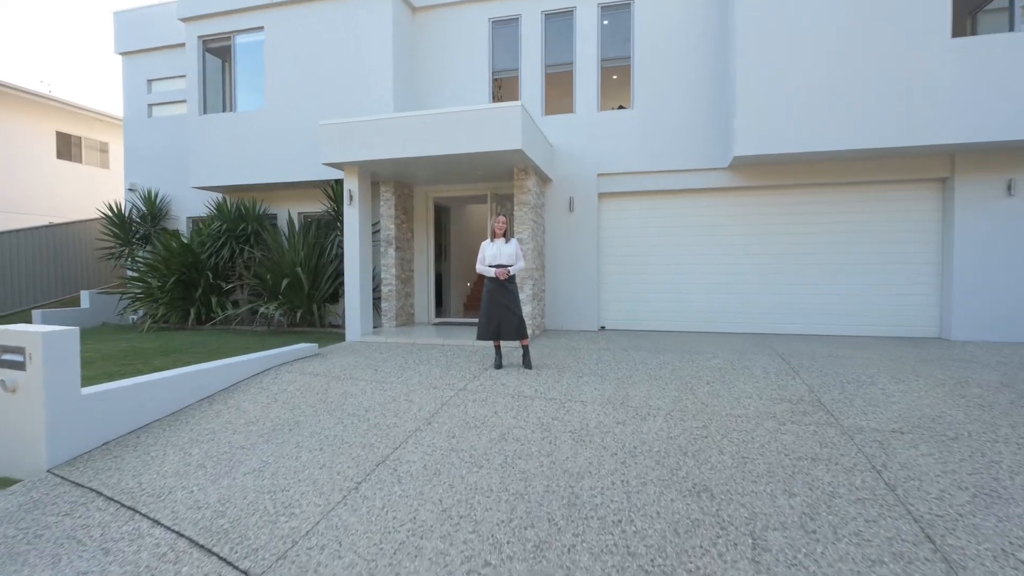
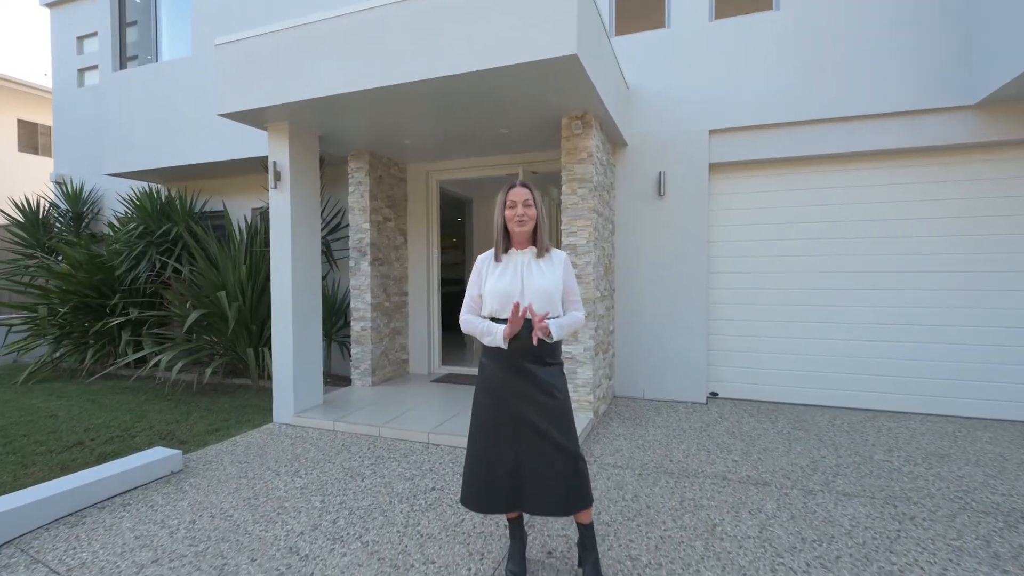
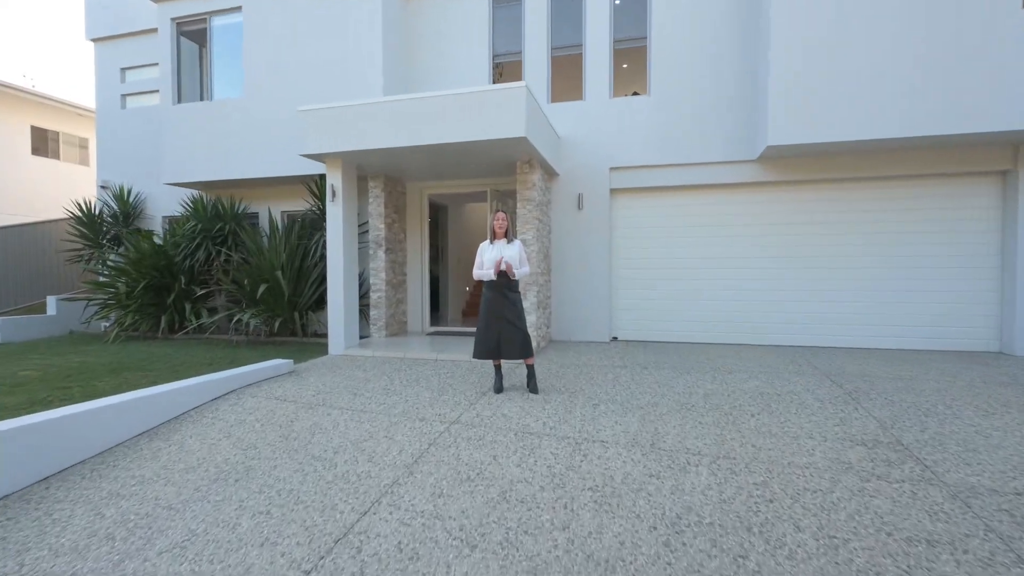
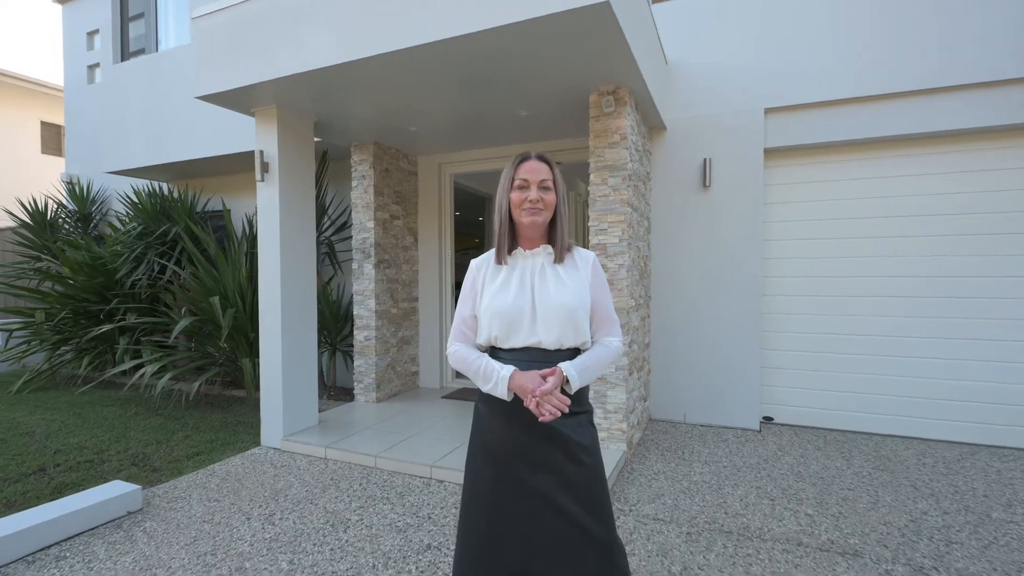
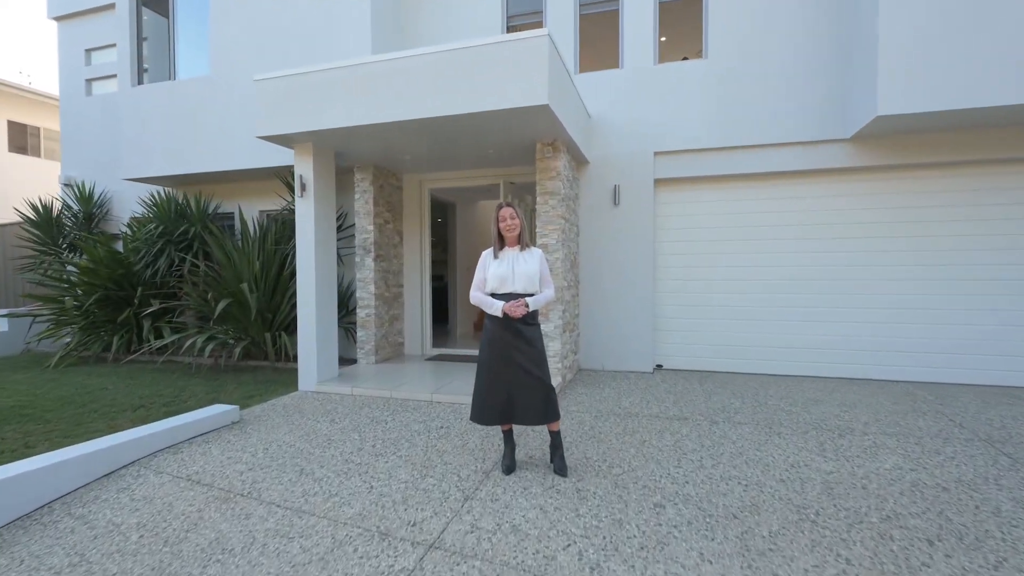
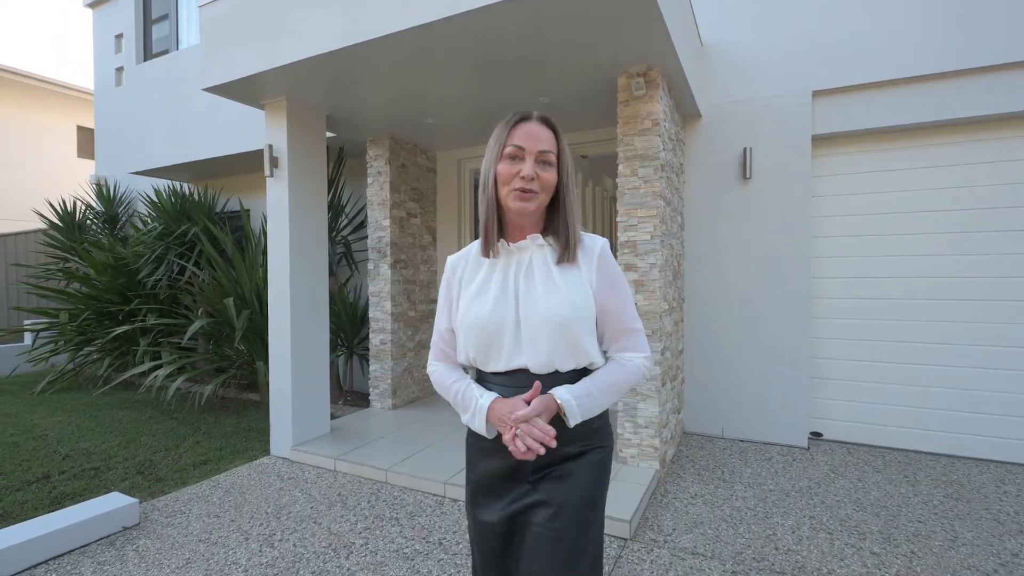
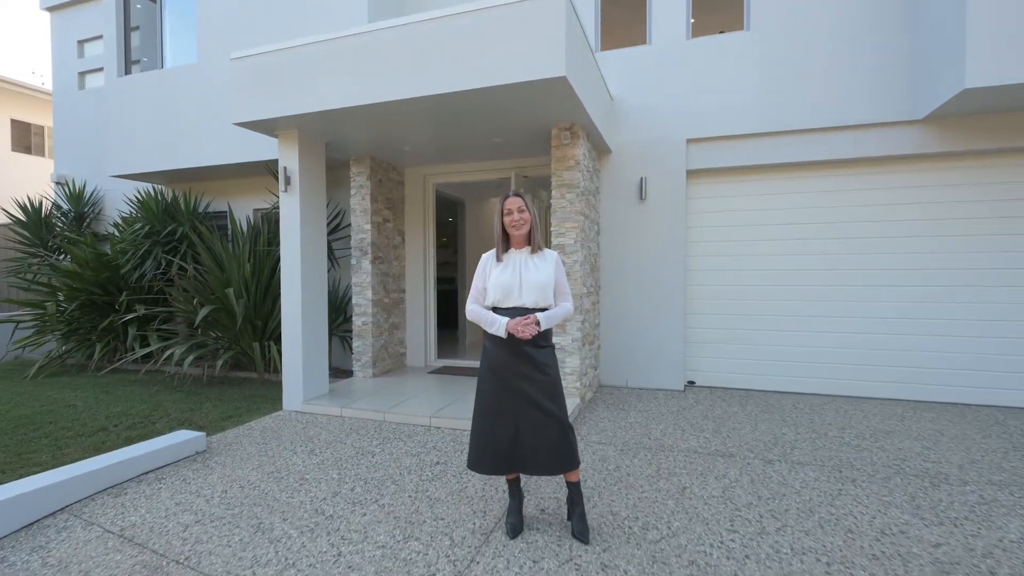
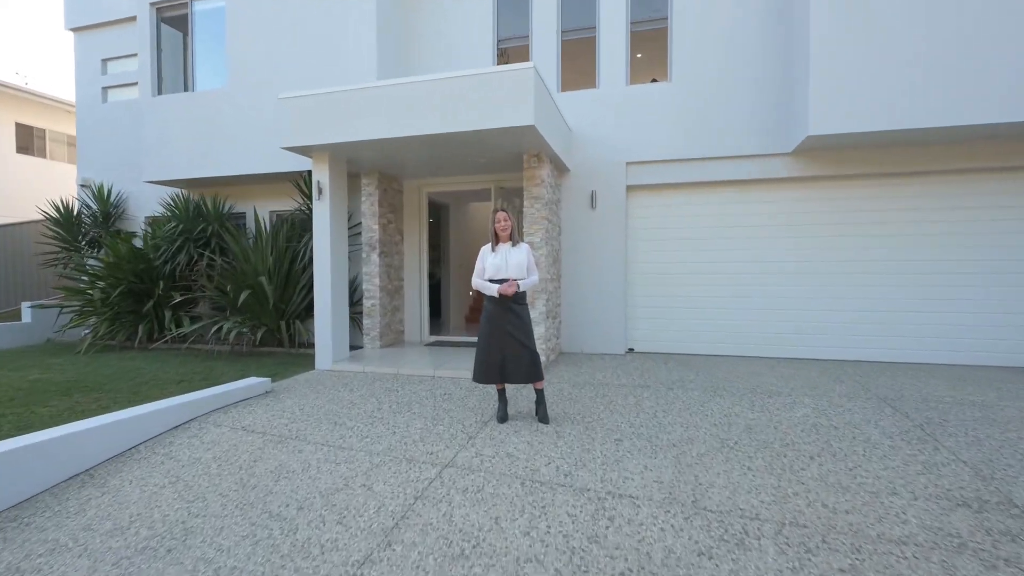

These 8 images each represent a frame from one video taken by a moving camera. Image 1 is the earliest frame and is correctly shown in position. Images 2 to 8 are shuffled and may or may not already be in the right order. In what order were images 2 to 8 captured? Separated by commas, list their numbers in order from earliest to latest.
3, 8, 5, 7, 2, 4, 6
